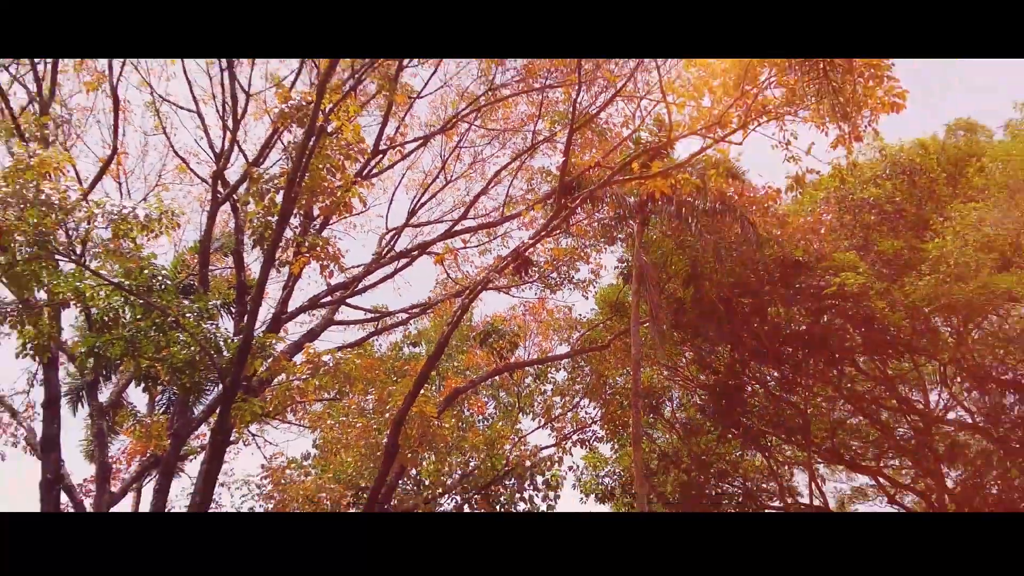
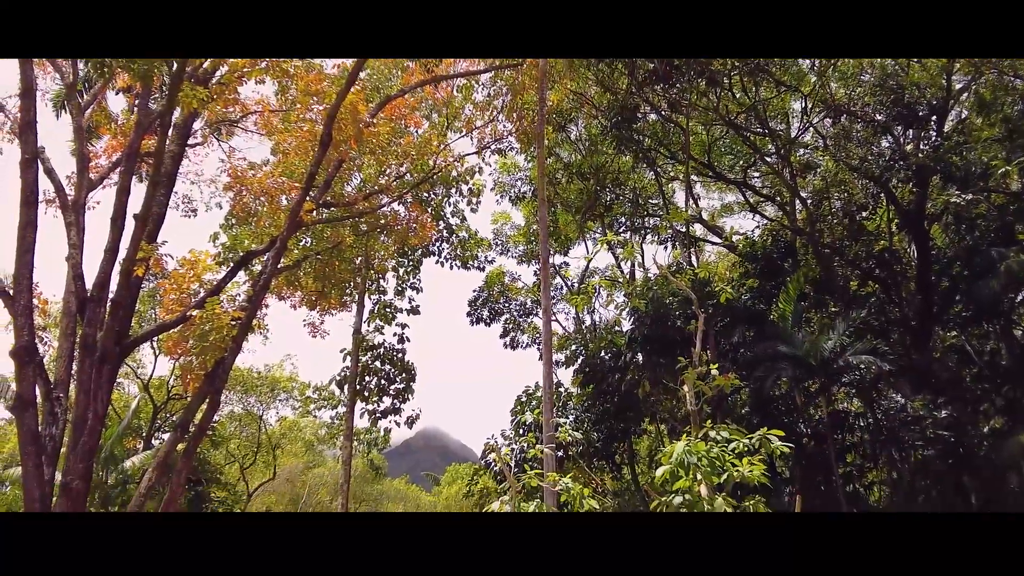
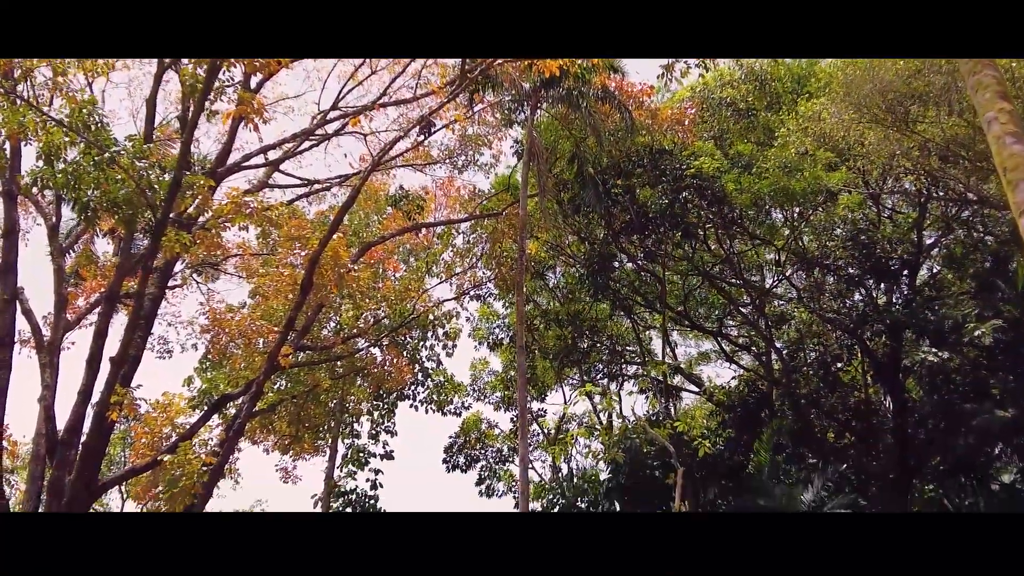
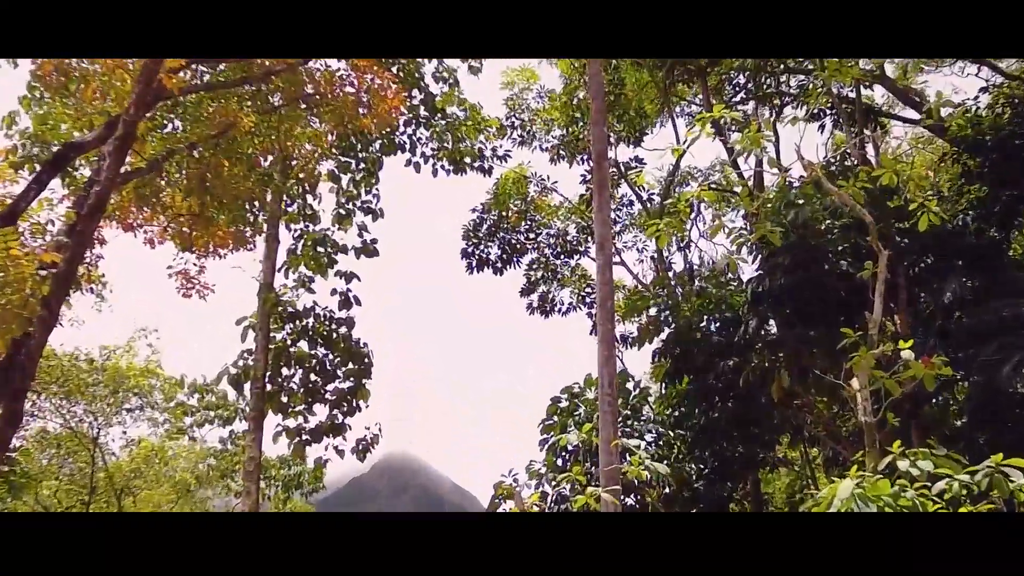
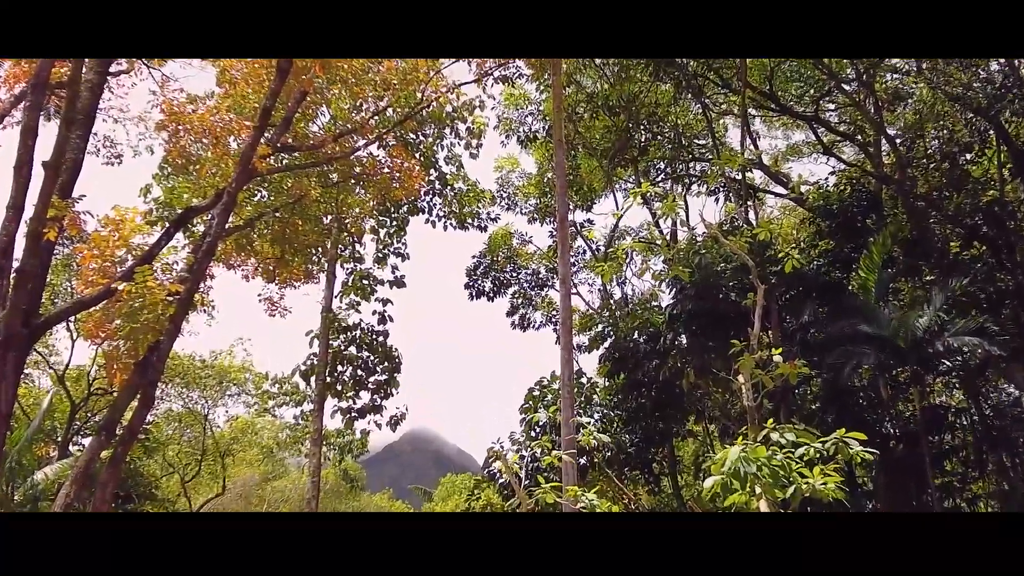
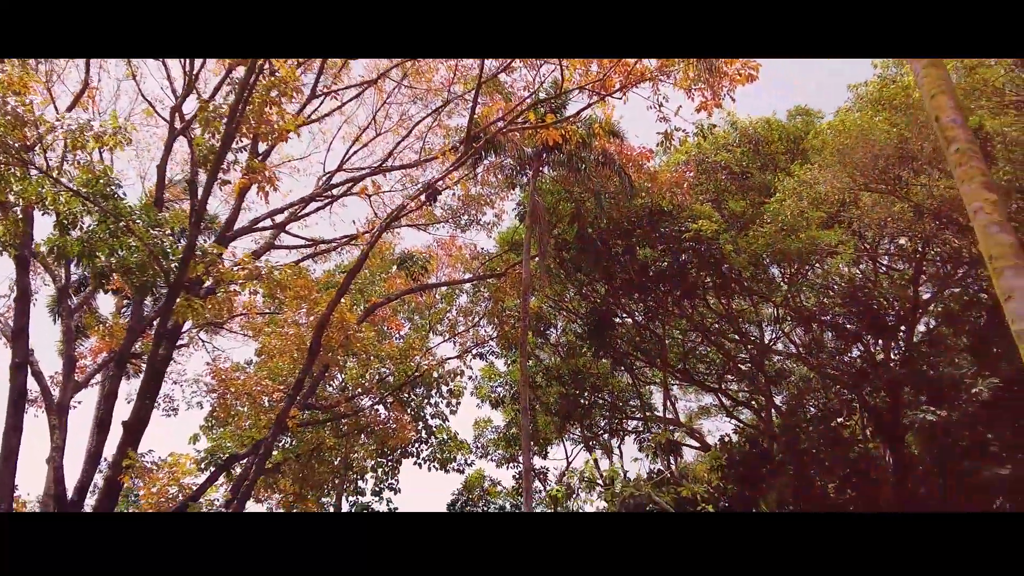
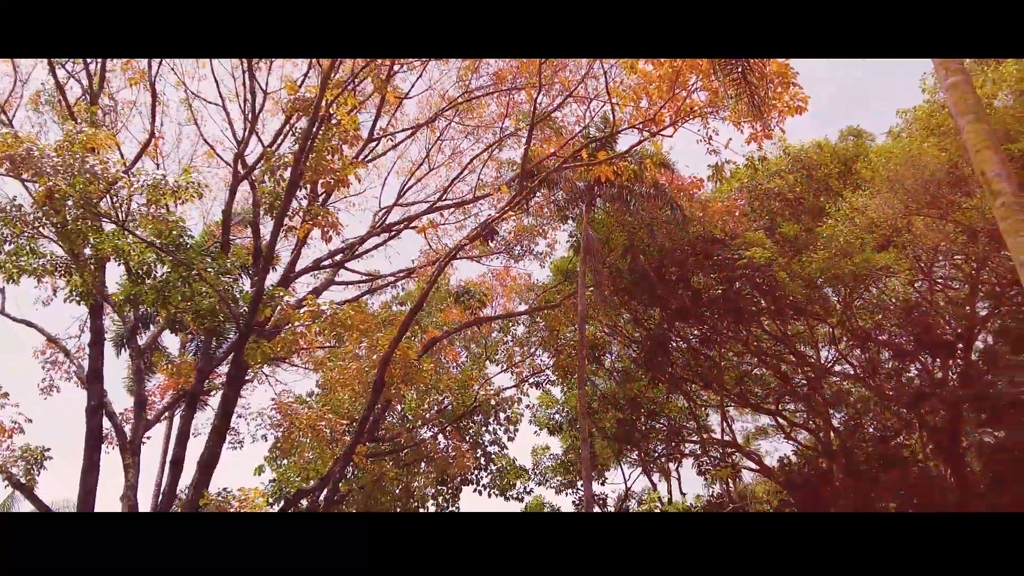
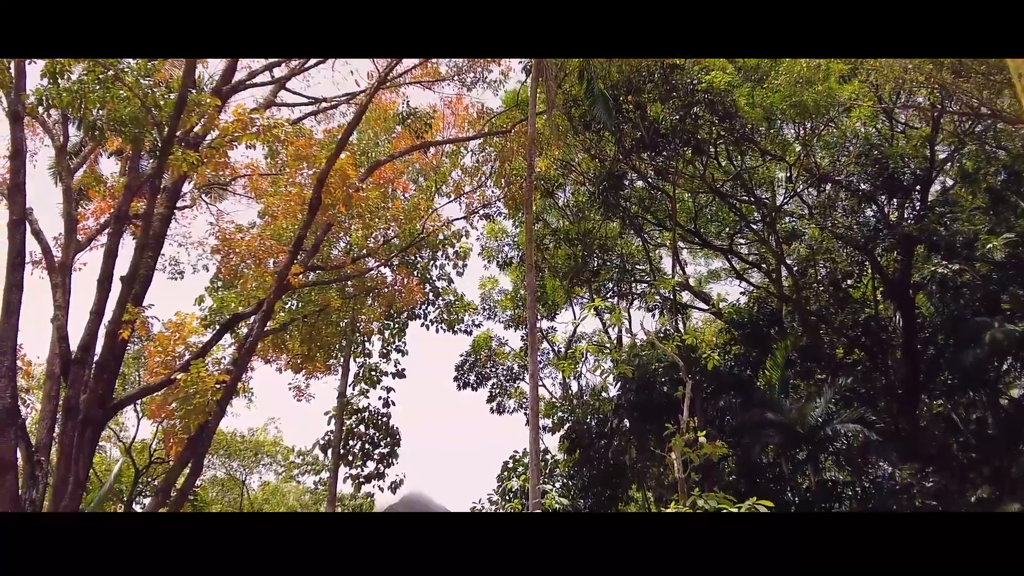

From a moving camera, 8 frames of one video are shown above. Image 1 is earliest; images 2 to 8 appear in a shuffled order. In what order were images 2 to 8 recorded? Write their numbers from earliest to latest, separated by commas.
7, 6, 3, 8, 2, 5, 4
